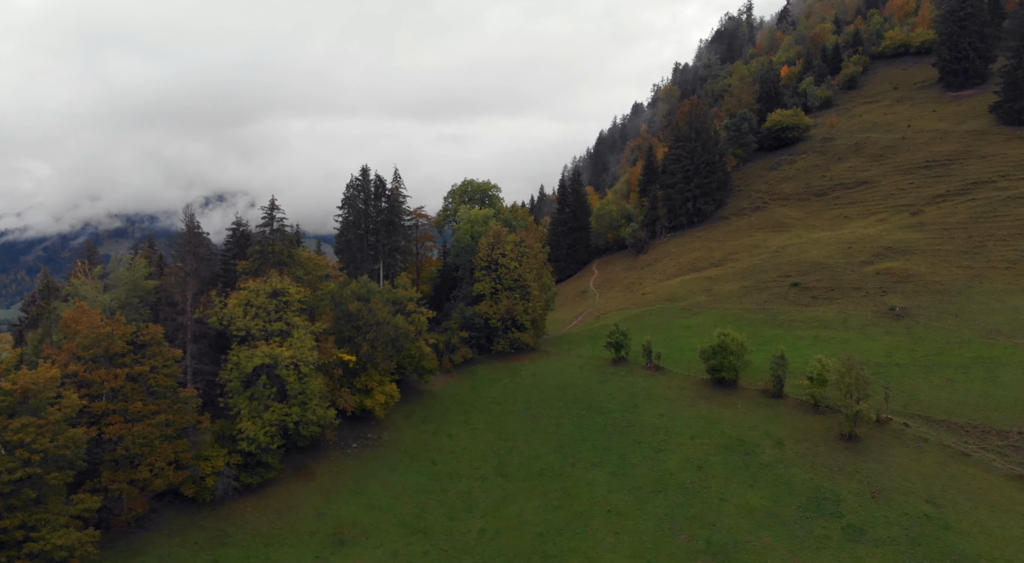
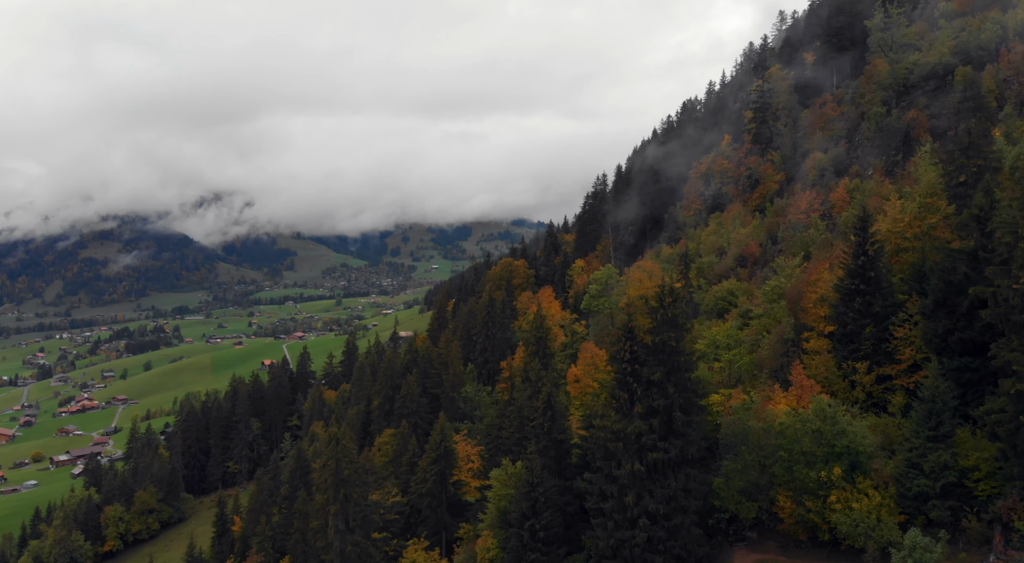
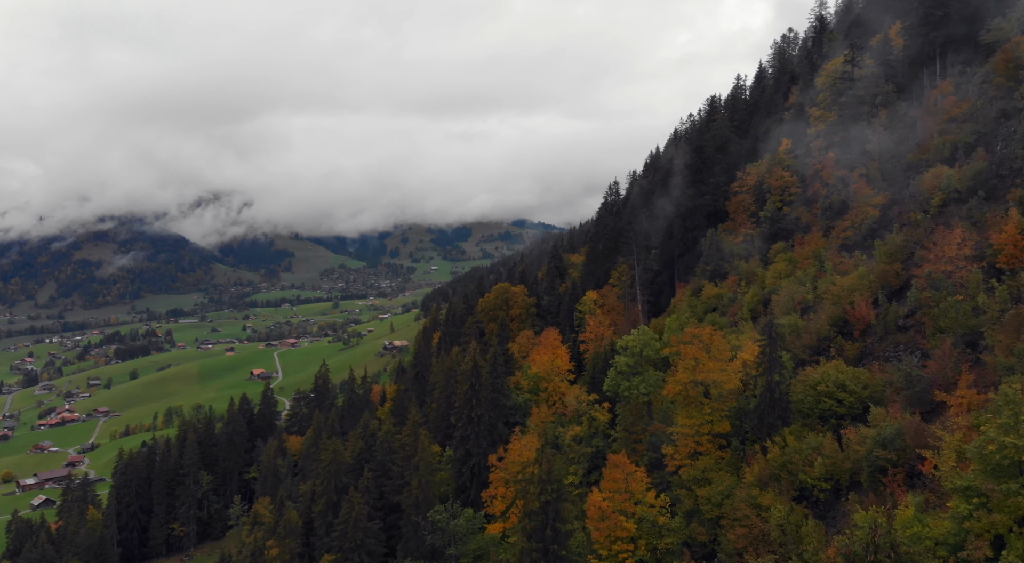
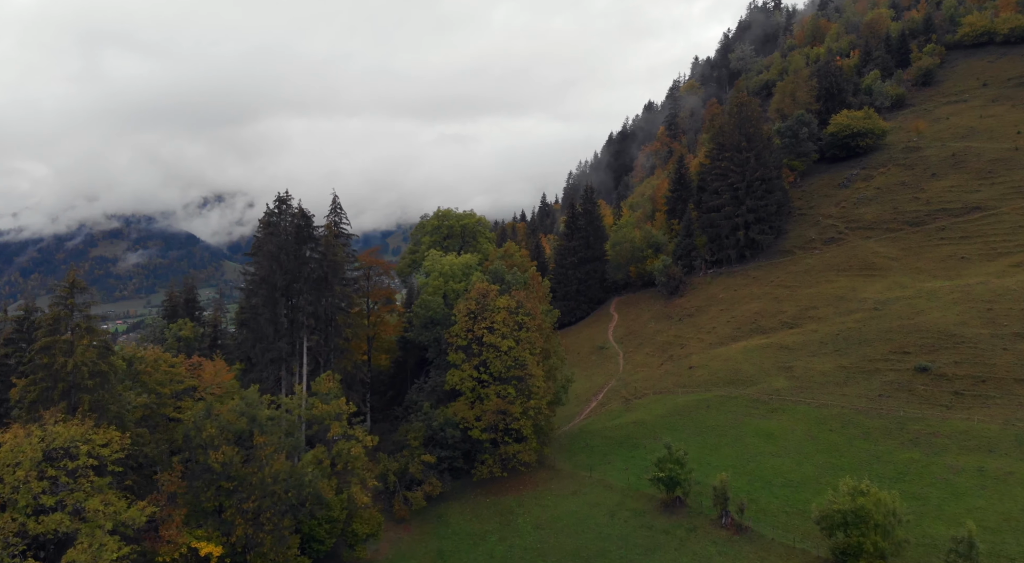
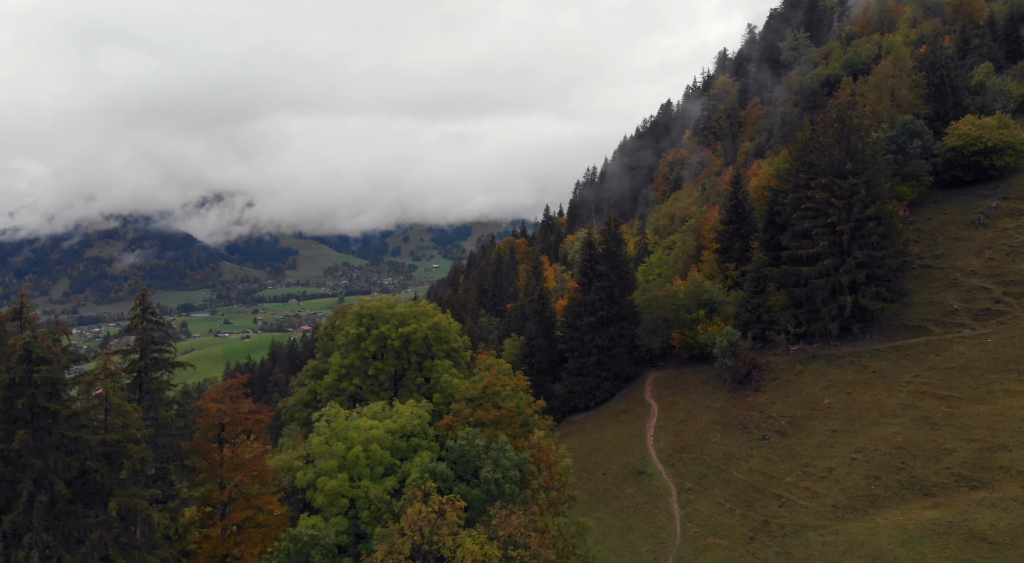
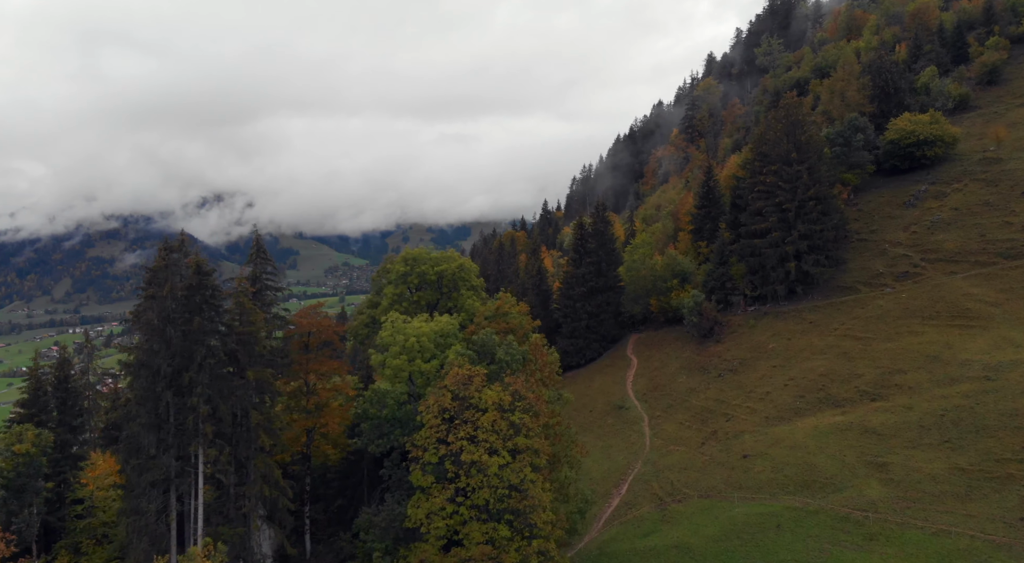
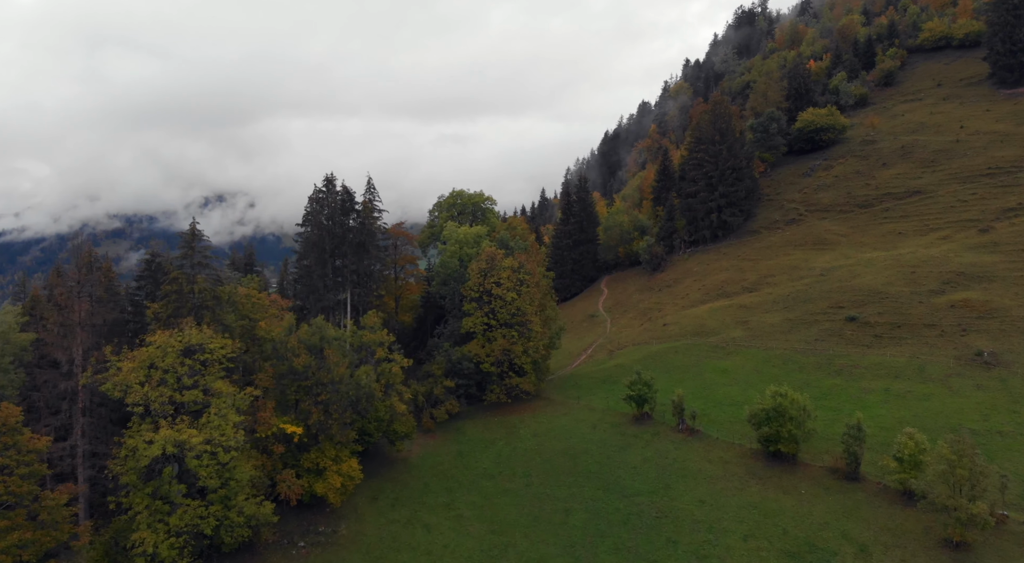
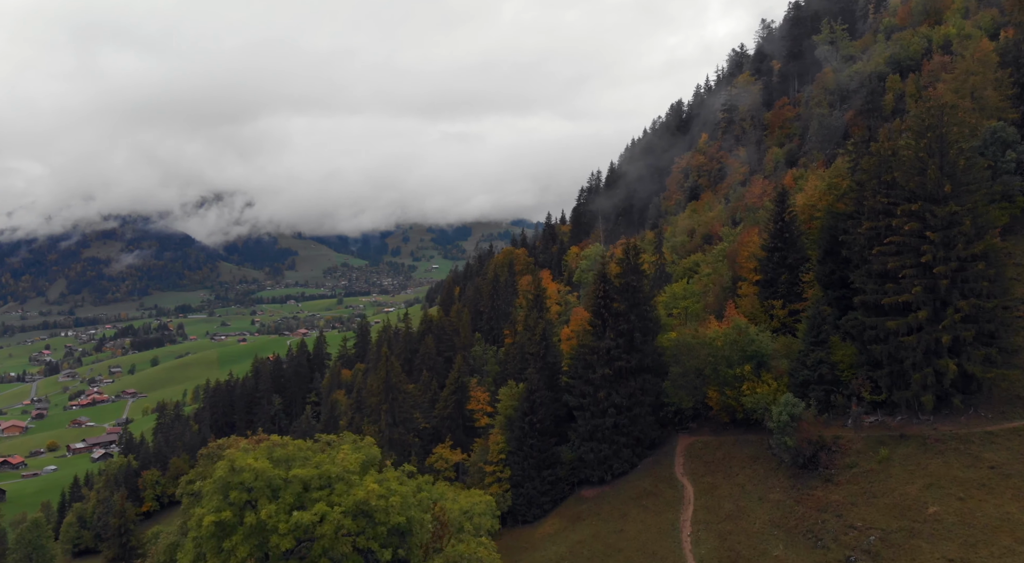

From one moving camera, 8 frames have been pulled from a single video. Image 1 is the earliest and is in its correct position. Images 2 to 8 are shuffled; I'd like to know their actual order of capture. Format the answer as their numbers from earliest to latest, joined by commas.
7, 4, 6, 5, 8, 2, 3
